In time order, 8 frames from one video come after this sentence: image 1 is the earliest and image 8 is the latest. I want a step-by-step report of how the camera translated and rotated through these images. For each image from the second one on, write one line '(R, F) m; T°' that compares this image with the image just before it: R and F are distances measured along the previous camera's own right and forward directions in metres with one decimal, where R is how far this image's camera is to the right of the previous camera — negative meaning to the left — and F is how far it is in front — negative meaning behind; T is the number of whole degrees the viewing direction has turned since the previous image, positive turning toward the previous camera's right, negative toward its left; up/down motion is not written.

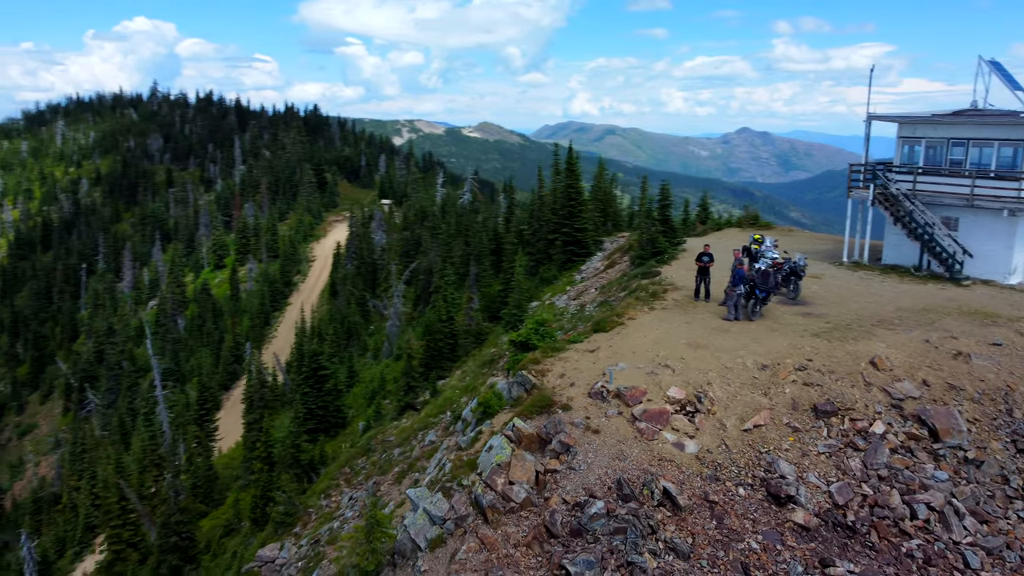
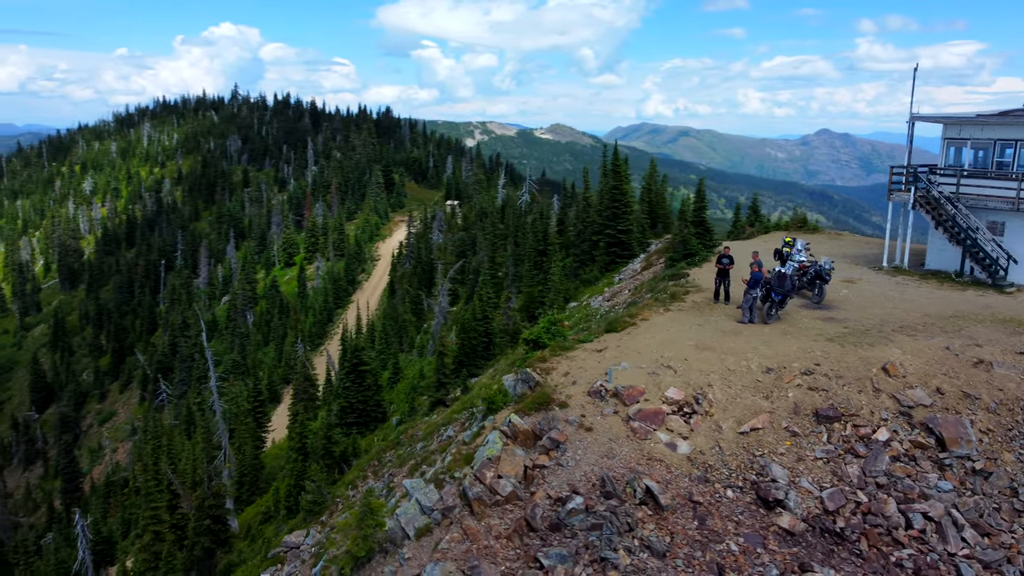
(+1.1, -0.3) m; -5°
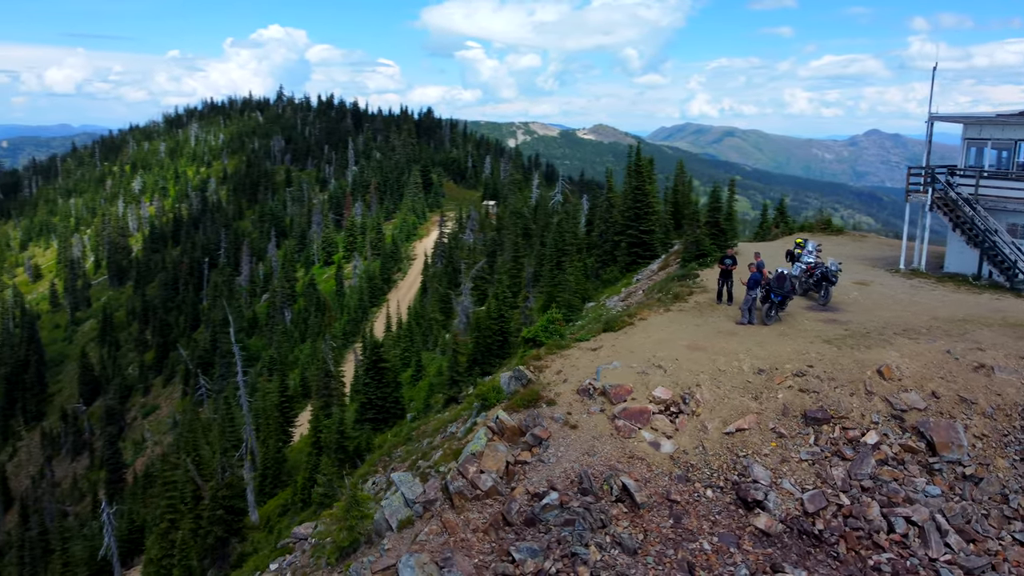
(+0.9, -0.2) m; -3°
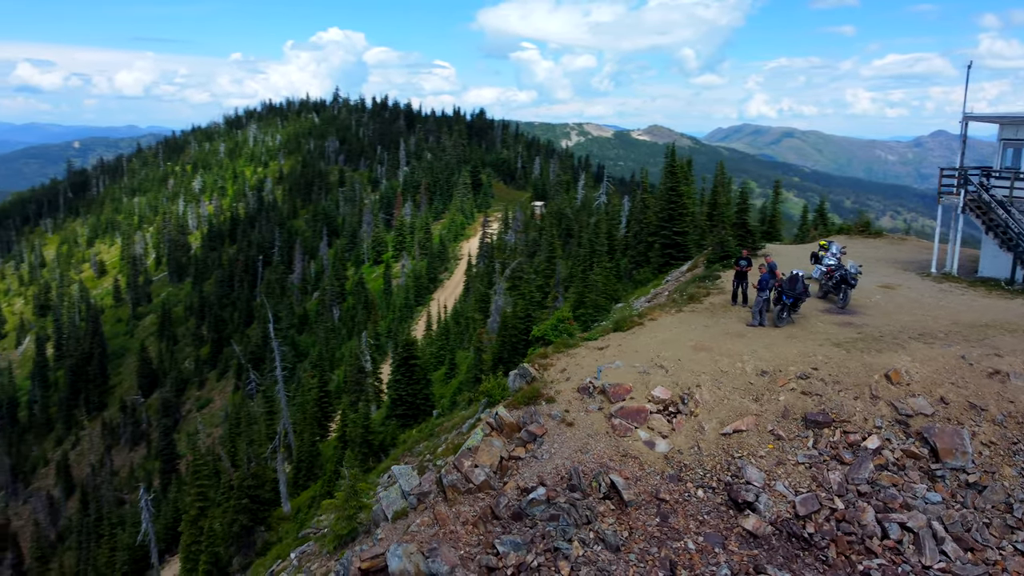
(+0.9, -0.3) m; -4°
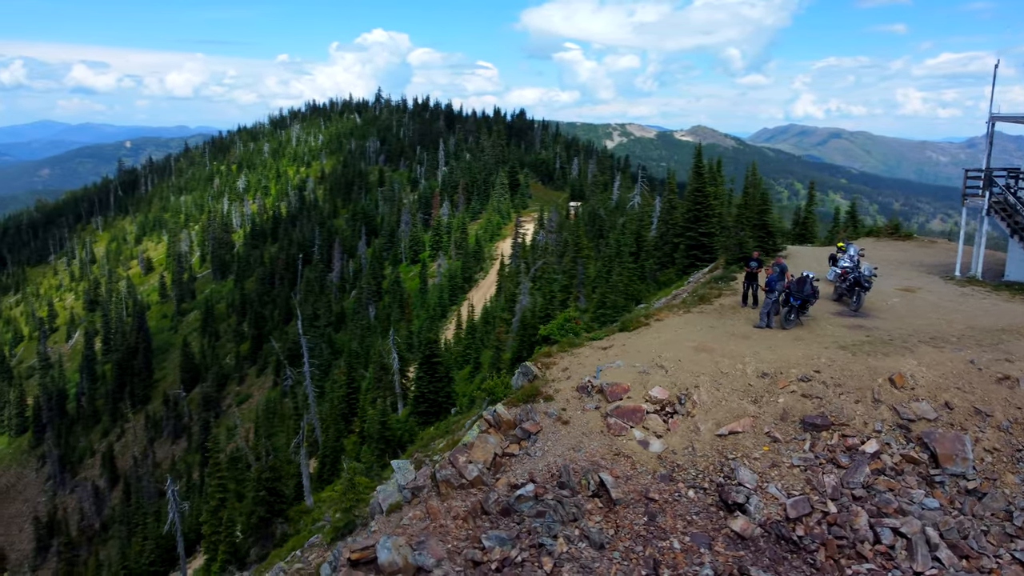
(+0.7, -0.2) m; -3°
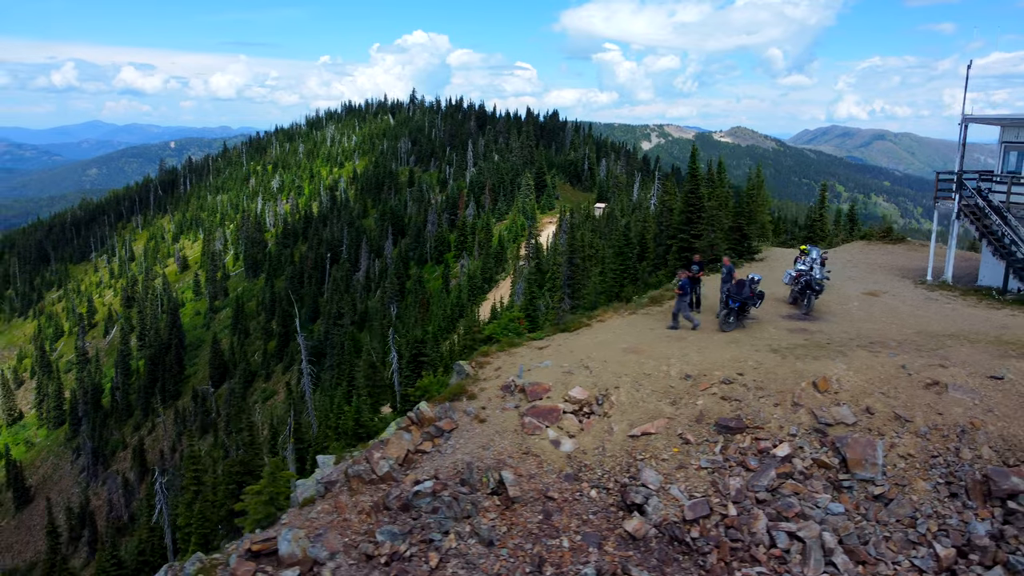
(+2.1, -0.1) m; -2°
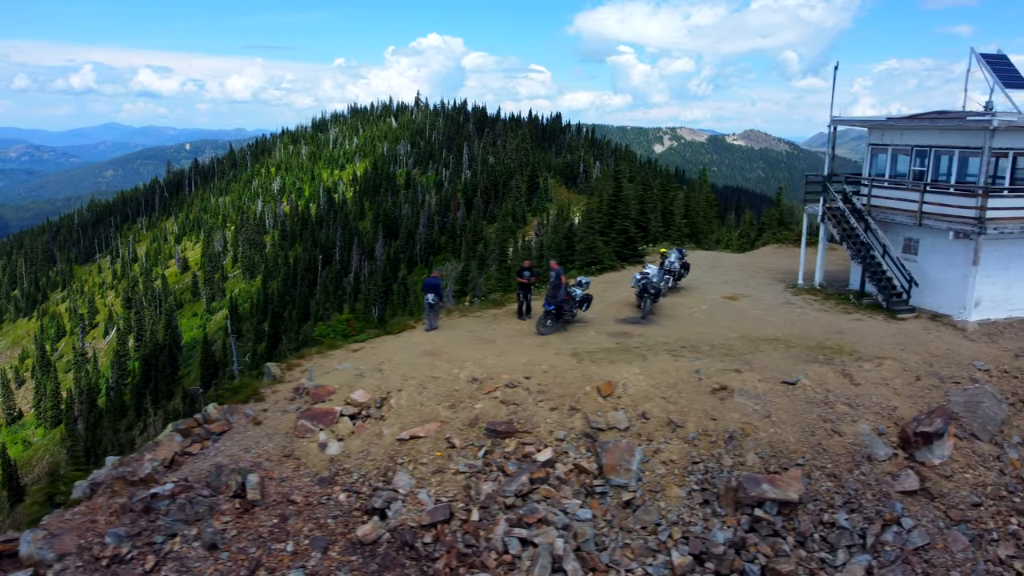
(+4.4, +0.1) m; 0°
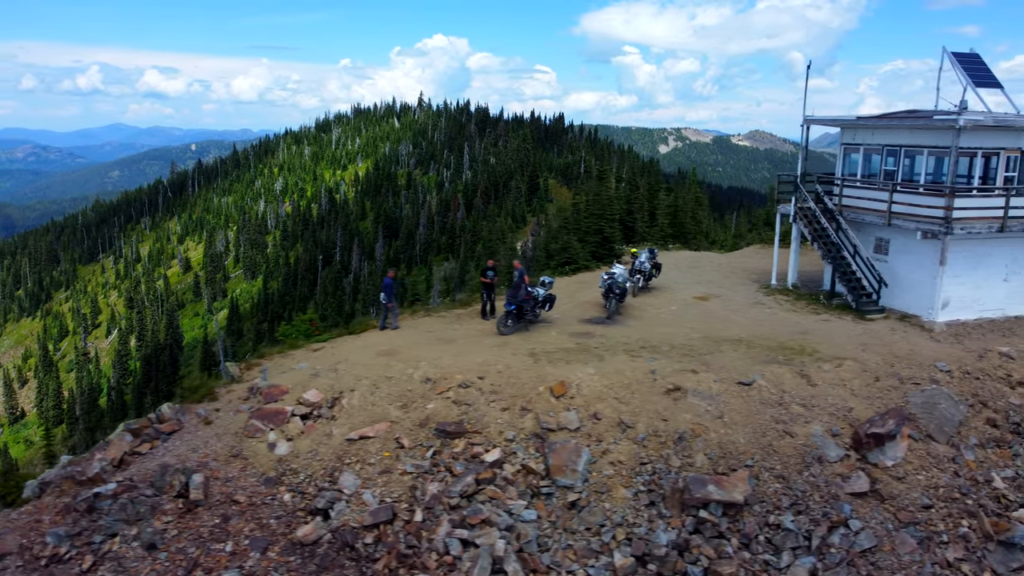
(+1.0, +0.1) m; 0°
